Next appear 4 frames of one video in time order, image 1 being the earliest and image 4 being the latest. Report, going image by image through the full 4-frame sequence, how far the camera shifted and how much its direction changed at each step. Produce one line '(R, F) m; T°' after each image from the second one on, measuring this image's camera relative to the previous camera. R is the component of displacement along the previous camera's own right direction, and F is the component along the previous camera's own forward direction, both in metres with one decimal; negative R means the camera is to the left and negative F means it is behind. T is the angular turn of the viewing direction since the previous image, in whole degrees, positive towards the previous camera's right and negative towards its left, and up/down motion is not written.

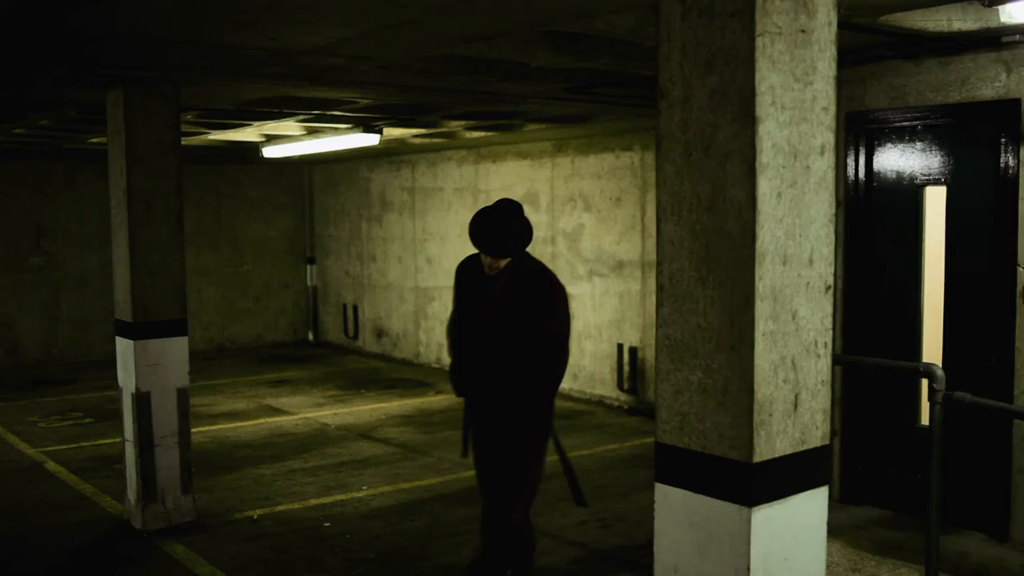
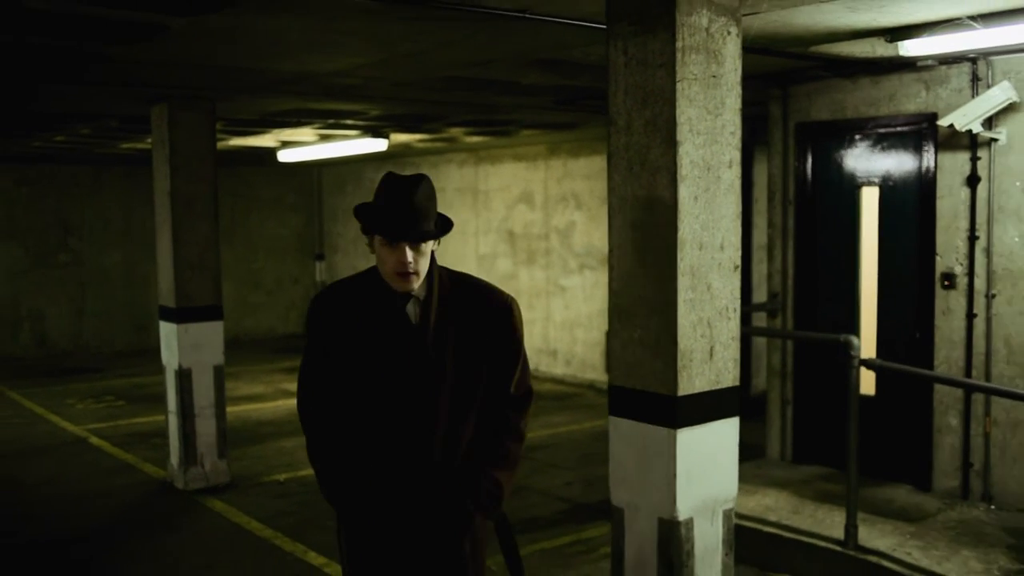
(+0.1, -1.0) m; 0°
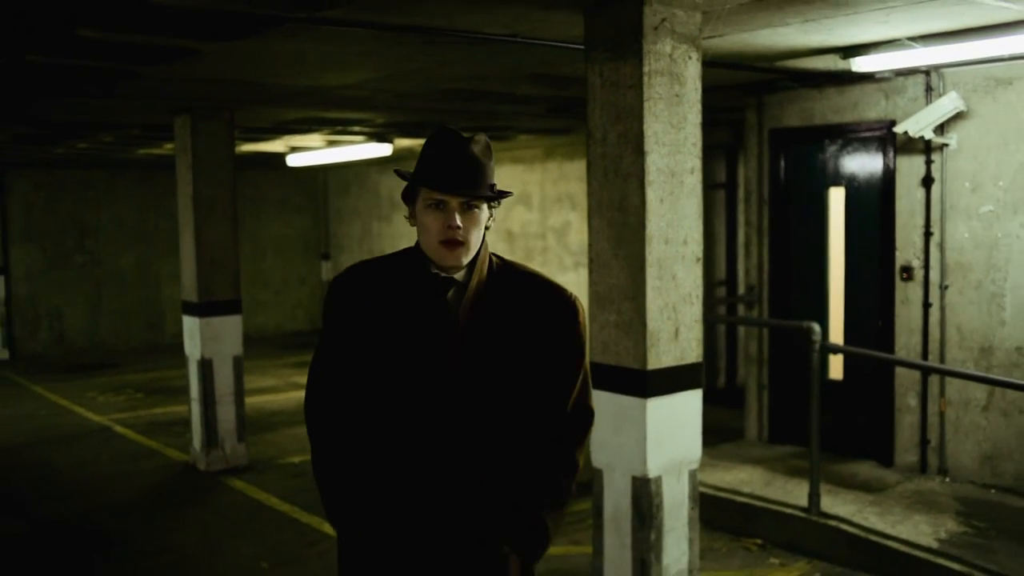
(0.0, -0.6) m; 0°
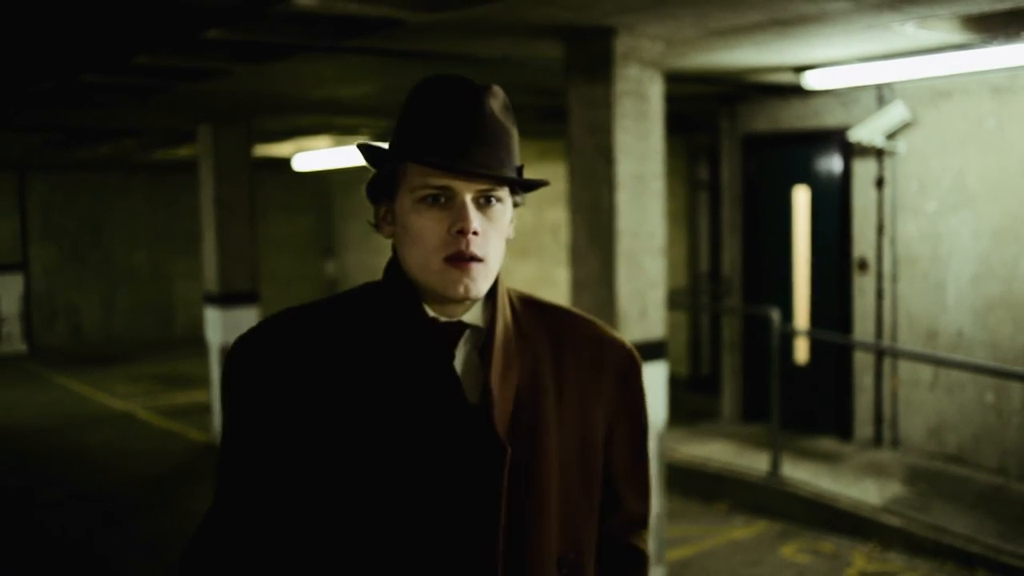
(0.0, -0.8) m; 0°
